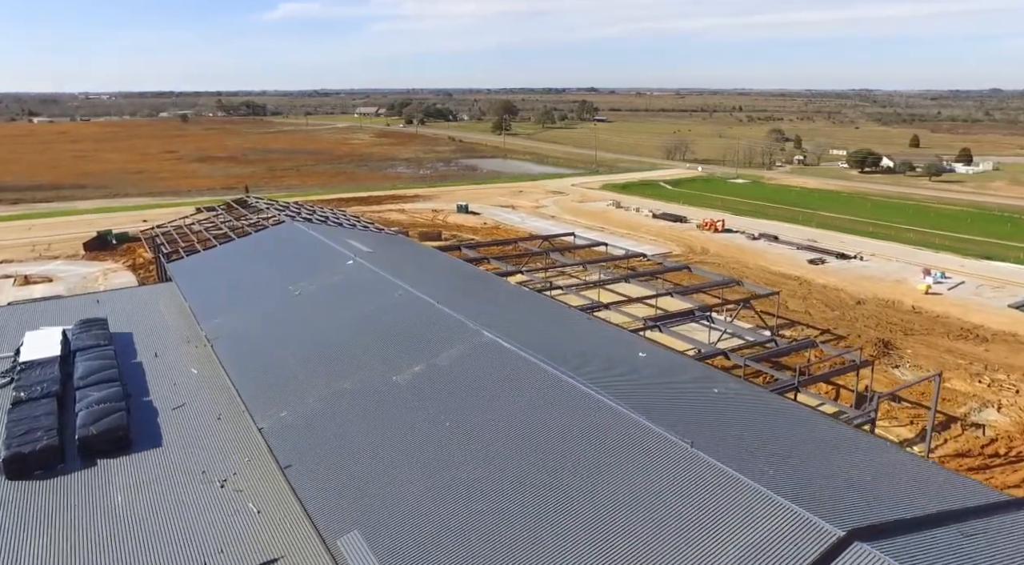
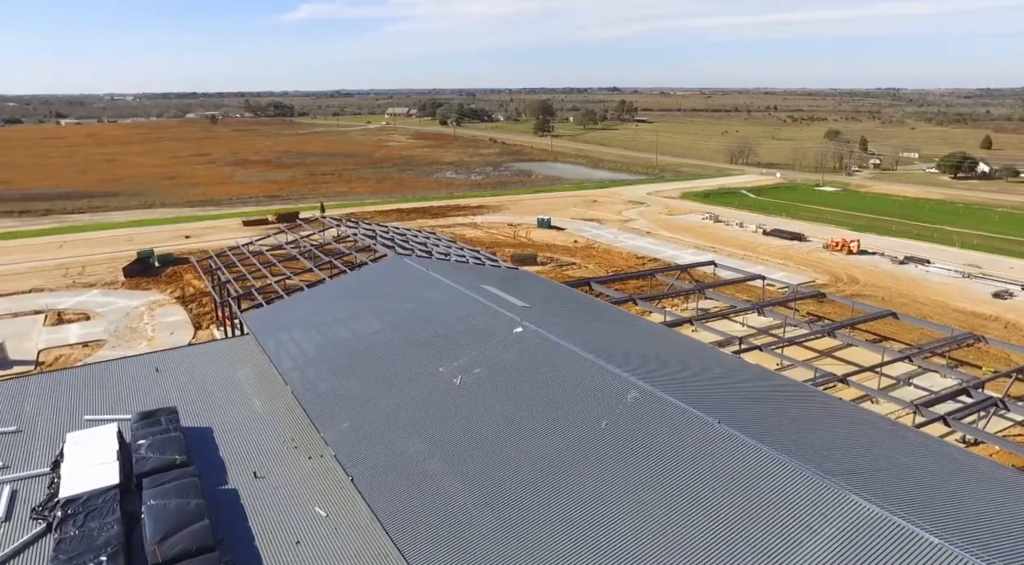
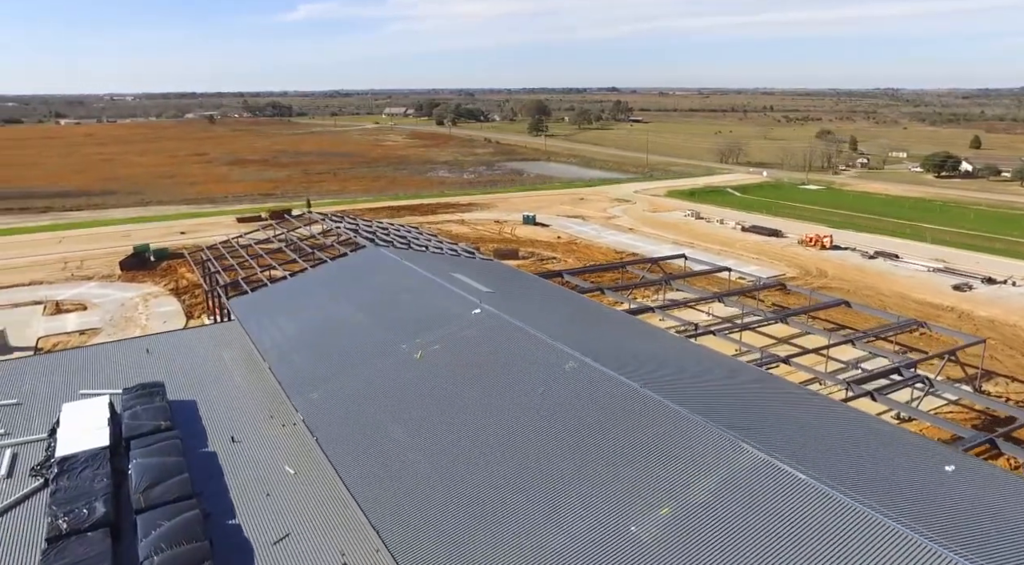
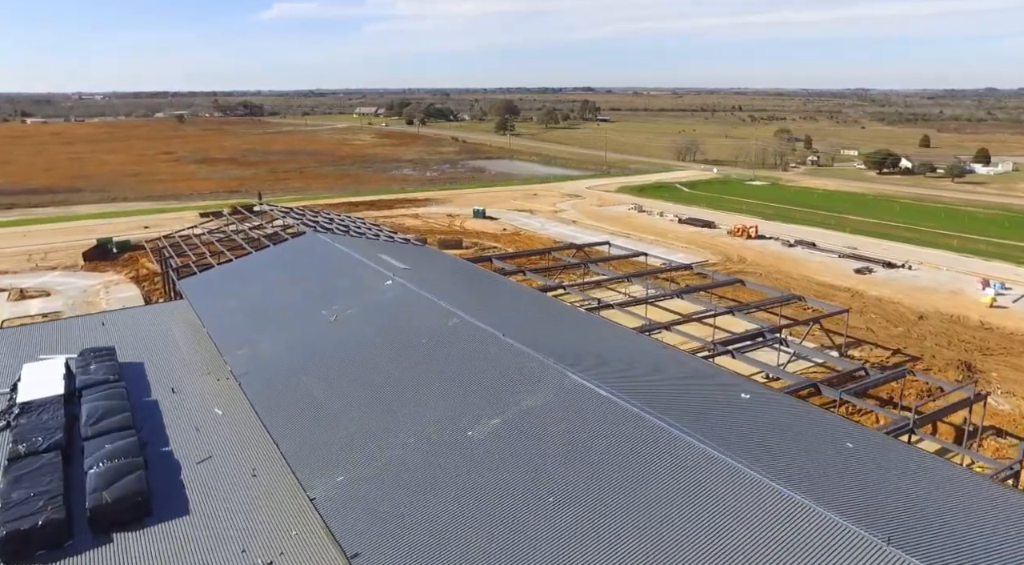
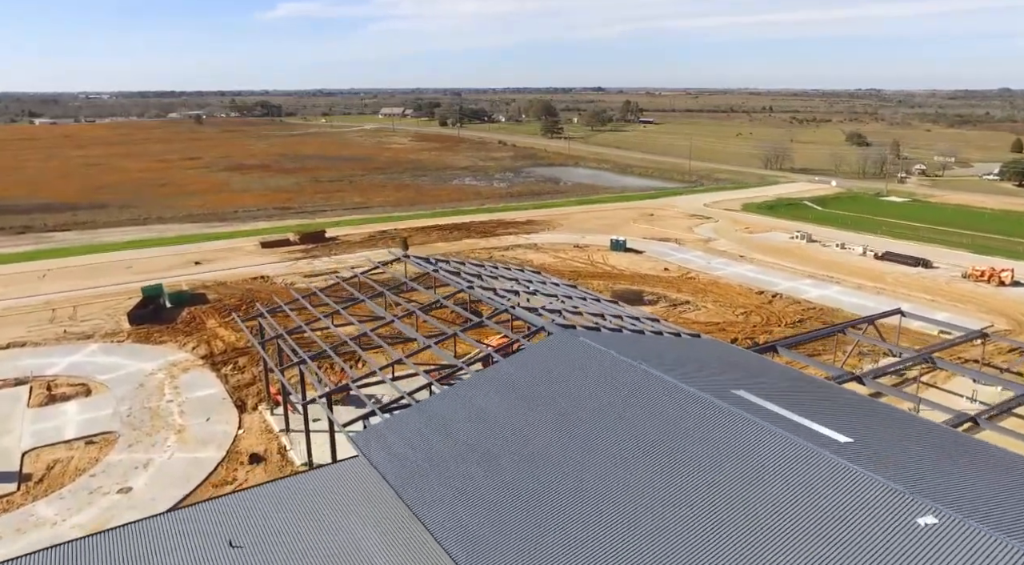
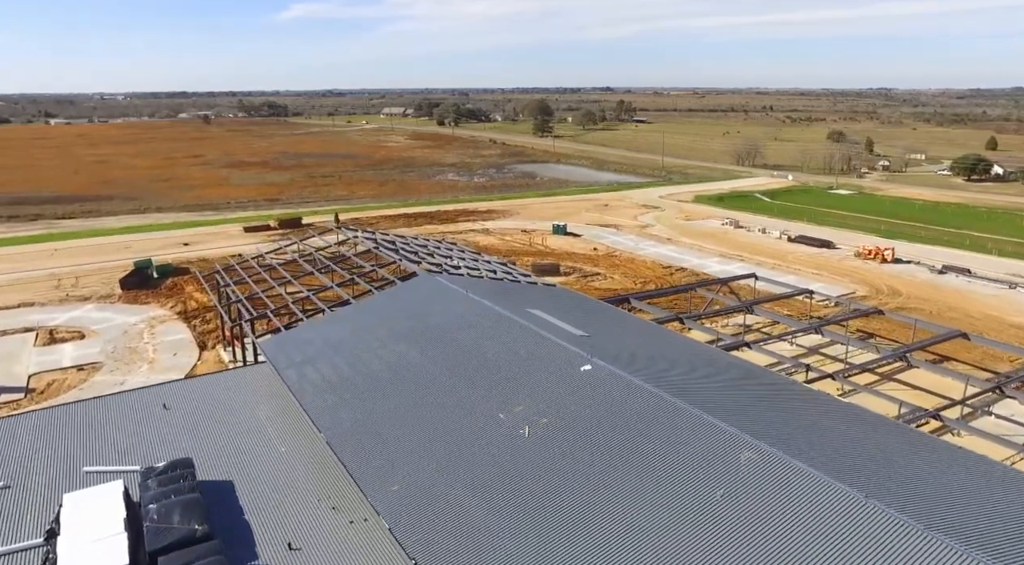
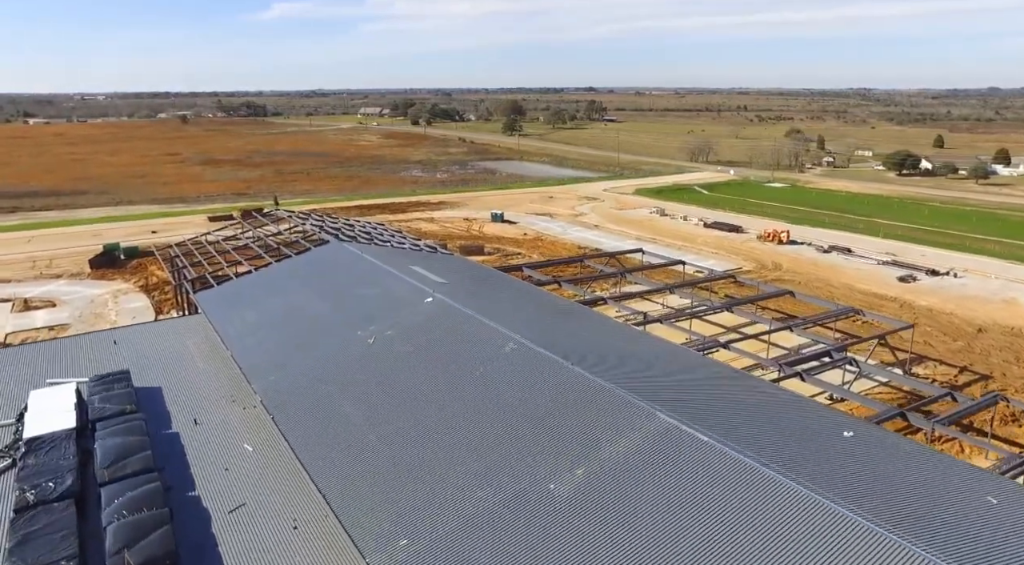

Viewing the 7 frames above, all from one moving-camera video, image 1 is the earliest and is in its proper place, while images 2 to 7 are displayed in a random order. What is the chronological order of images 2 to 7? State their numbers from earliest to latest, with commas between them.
4, 7, 3, 2, 6, 5
